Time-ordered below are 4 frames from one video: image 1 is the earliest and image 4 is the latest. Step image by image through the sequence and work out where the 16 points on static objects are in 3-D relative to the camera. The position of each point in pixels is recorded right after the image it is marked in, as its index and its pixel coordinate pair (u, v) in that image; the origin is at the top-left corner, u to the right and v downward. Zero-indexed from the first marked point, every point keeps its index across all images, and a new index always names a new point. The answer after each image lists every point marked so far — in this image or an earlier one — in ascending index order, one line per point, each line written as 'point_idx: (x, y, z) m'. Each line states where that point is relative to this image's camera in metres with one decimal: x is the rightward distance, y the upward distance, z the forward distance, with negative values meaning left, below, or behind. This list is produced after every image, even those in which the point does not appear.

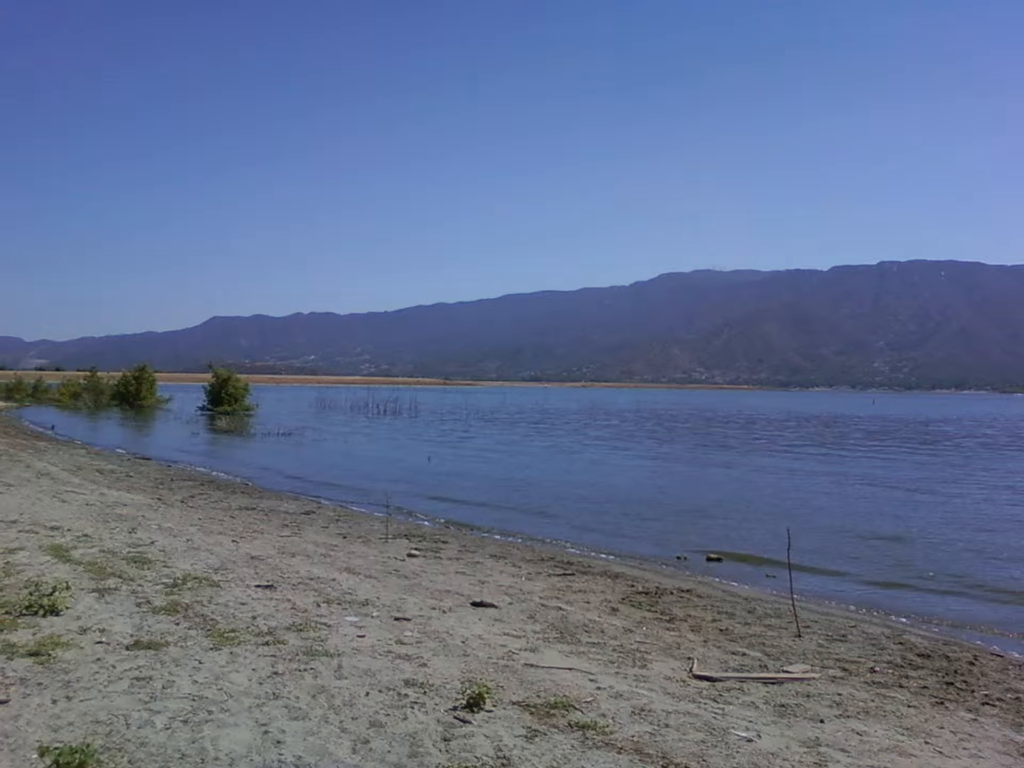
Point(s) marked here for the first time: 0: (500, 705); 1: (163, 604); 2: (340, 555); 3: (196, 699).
0: (-0.1, -4.0, +10.7) m
1: (-5.5, -3.4, +13.2) m
2: (-3.8, -3.6, +17.7) m
3: (-3.8, -3.8, +10.5) m
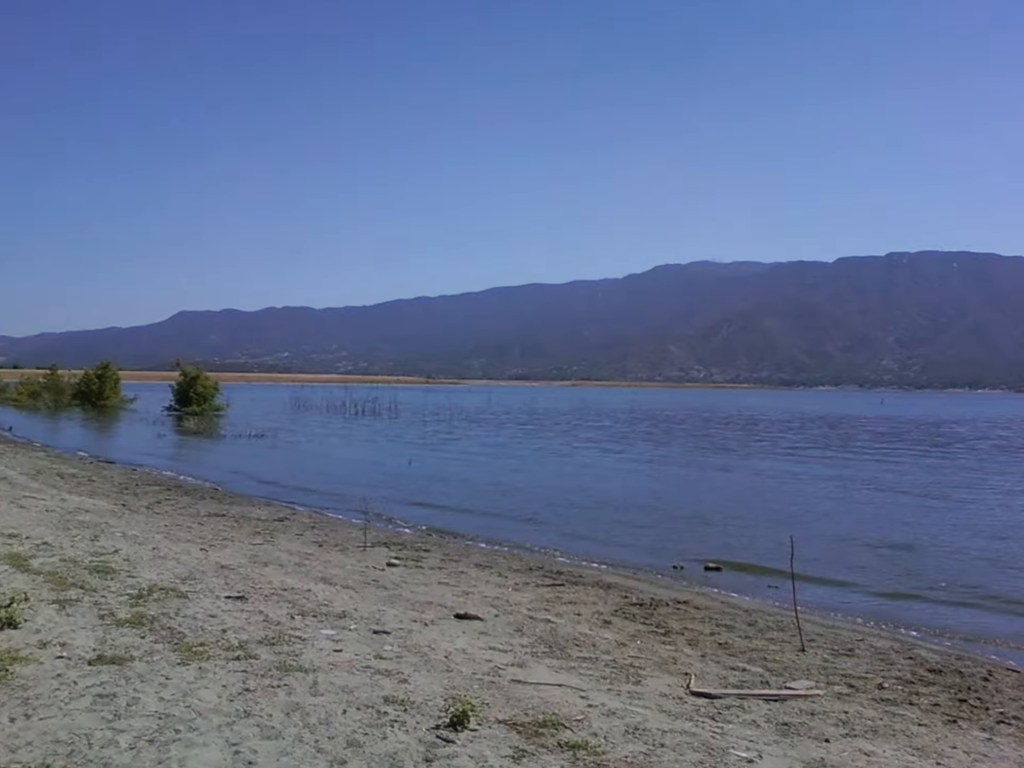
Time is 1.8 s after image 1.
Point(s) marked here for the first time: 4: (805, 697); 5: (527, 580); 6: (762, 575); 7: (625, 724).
0: (-0.3, -4.0, +10.0) m
1: (-5.6, -3.4, +12.5) m
2: (-4.0, -3.6, +17.0) m
3: (-4.0, -3.8, +9.8) m
4: (+3.8, -4.1, +11.1) m
5: (+0.2, -3.9, +16.9) m
6: (+5.2, -4.1, +18.1) m
7: (+1.3, -4.0, +10.0) m
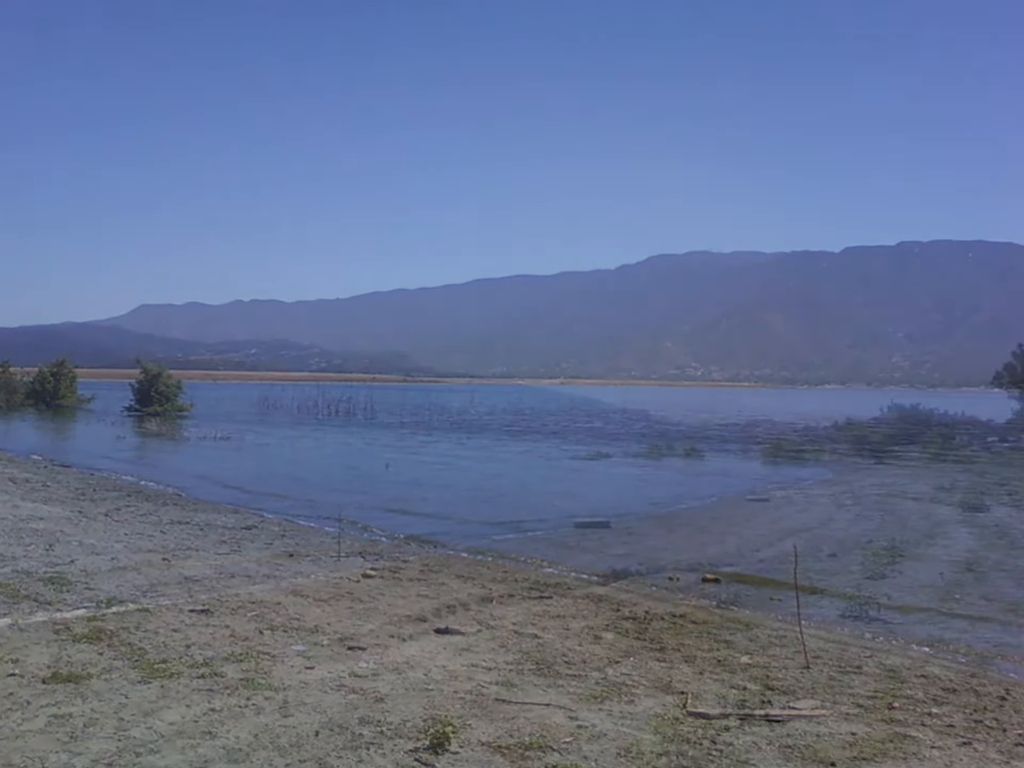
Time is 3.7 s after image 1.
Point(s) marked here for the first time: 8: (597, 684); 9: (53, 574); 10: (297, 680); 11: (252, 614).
0: (-0.5, -3.9, +9.3) m
1: (-5.8, -3.4, +11.8) m
2: (-4.2, -3.6, +16.3) m
3: (-4.2, -3.8, +9.1) m
4: (+3.6, -4.0, +10.3) m
5: (0.0, -3.9, +16.1) m
6: (+5.0, -4.1, +17.3) m
7: (+1.1, -4.0, +9.3) m
8: (+1.1, -3.9, +11.2) m
9: (-7.4, -3.1, +14.0) m
10: (-2.7, -3.8, +10.9) m
11: (-4.0, -3.5, +13.3) m
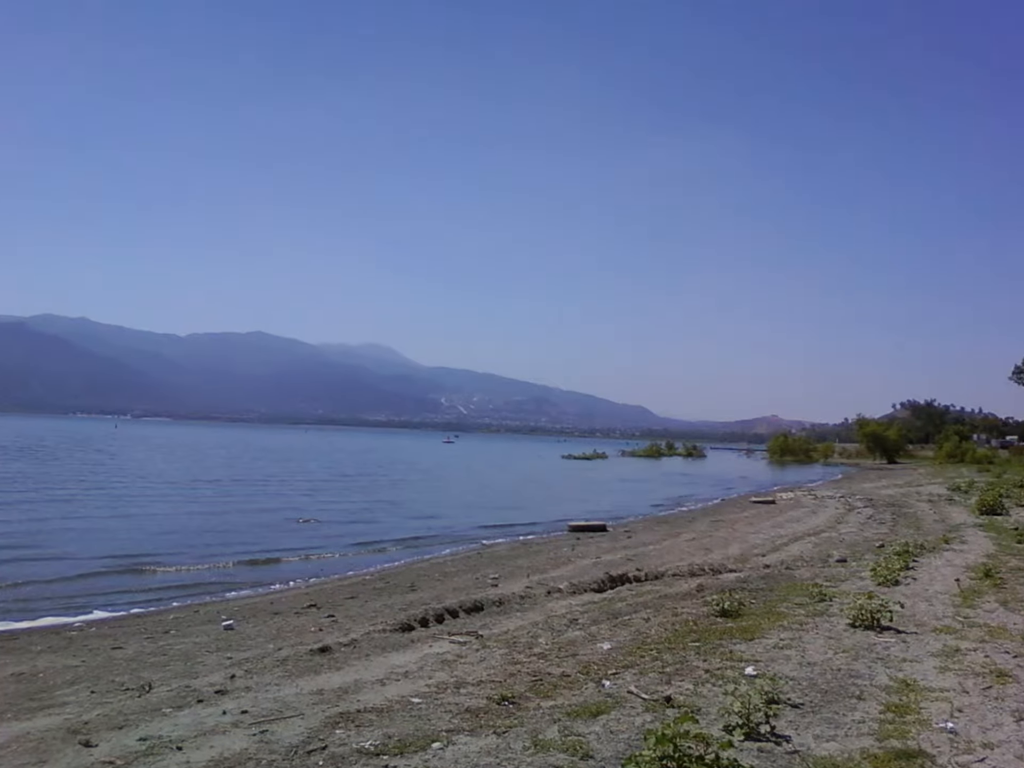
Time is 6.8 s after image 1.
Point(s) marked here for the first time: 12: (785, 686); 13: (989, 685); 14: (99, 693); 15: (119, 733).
0: (-0.7, -3.9, +8.6) m
1: (-6.0, -3.3, +11.1) m
2: (-4.3, -3.5, +15.6) m
3: (-4.3, -3.7, +8.4) m
4: (+3.5, -4.0, +9.7) m
5: (-0.1, -3.8, +15.5) m
6: (+4.9, -4.0, +16.7) m
7: (+1.0, -3.9, +8.6) m
8: (+1.0, -3.9, +10.5) m
9: (-7.5, -3.0, +13.3) m
10: (-2.9, -3.7, +10.3) m
11: (-4.1, -3.5, +12.6) m
12: (+3.5, -3.9, +10.9) m
13: (+6.1, -4.0, +10.6) m
14: (-4.9, -3.6, +9.9) m
15: (-4.2, -3.7, +9.1) m
